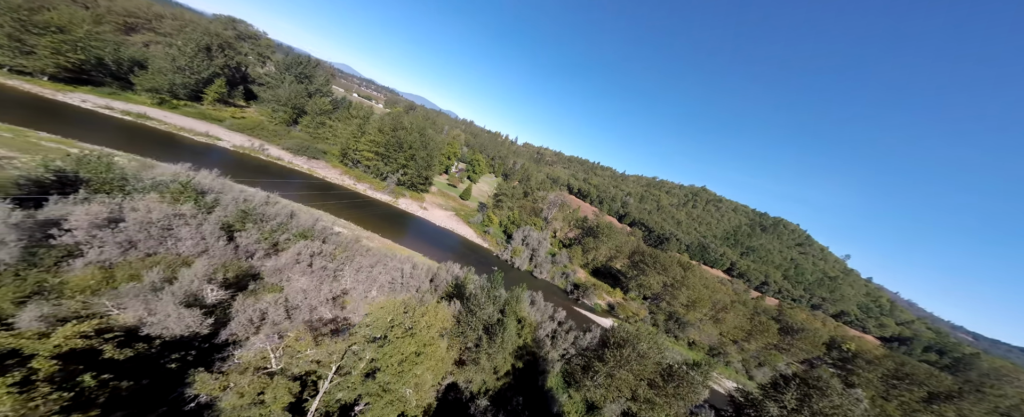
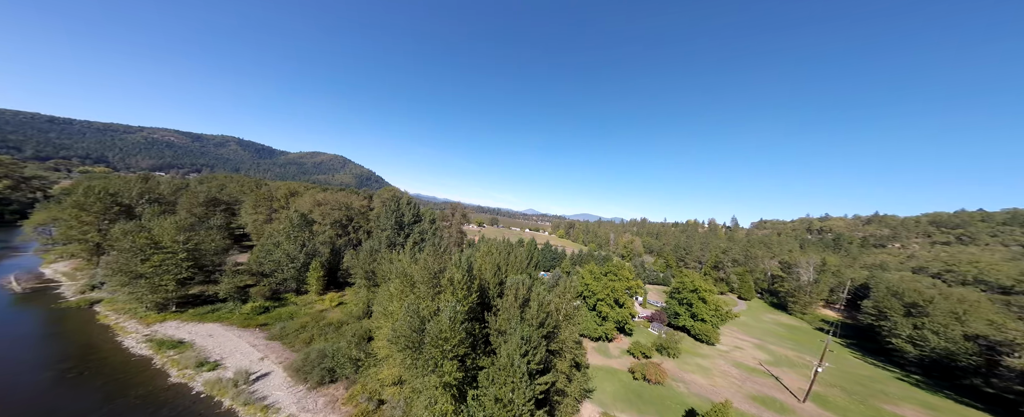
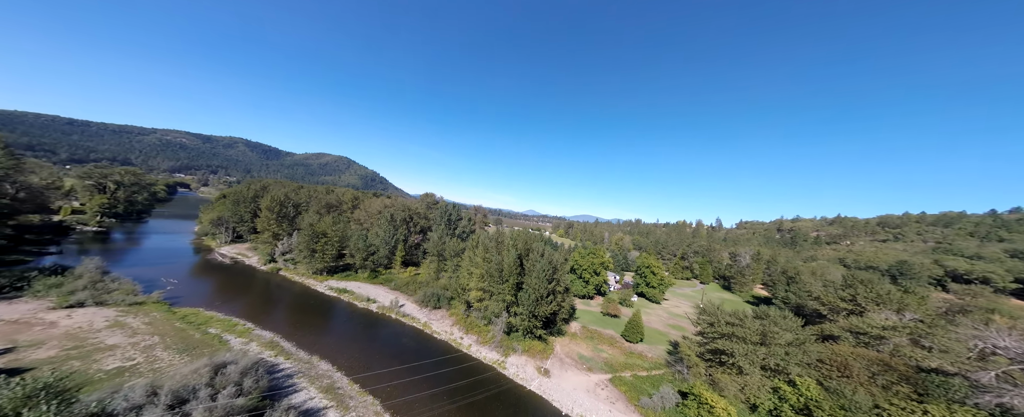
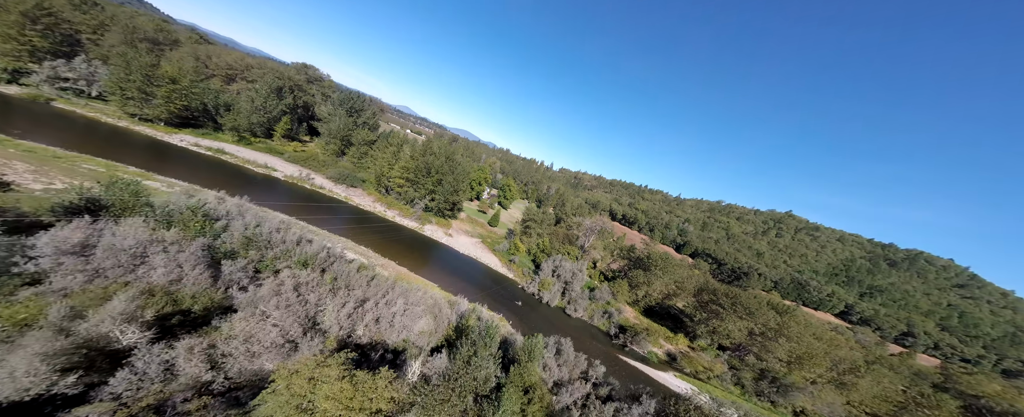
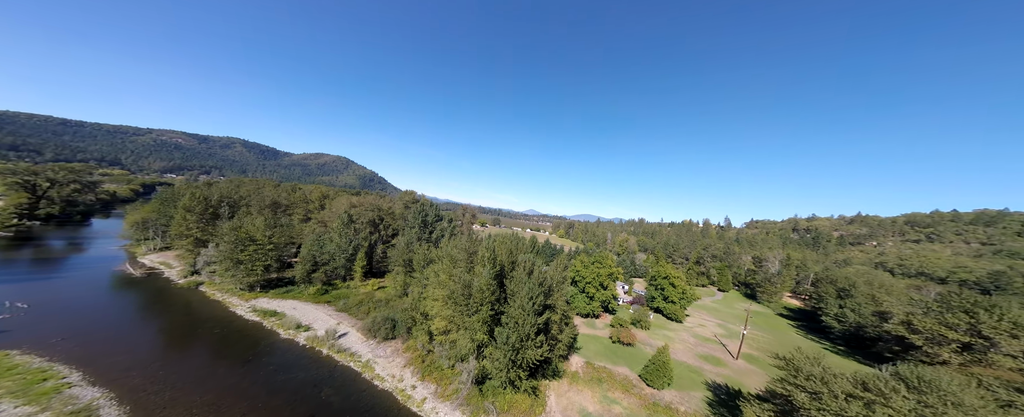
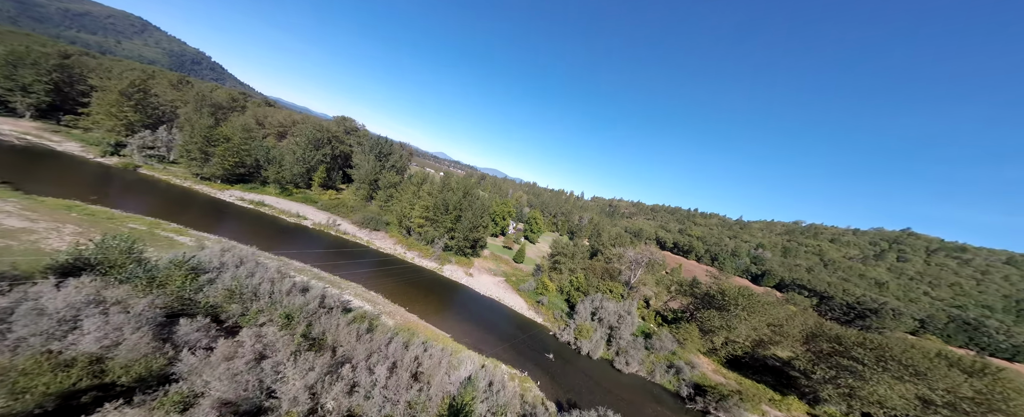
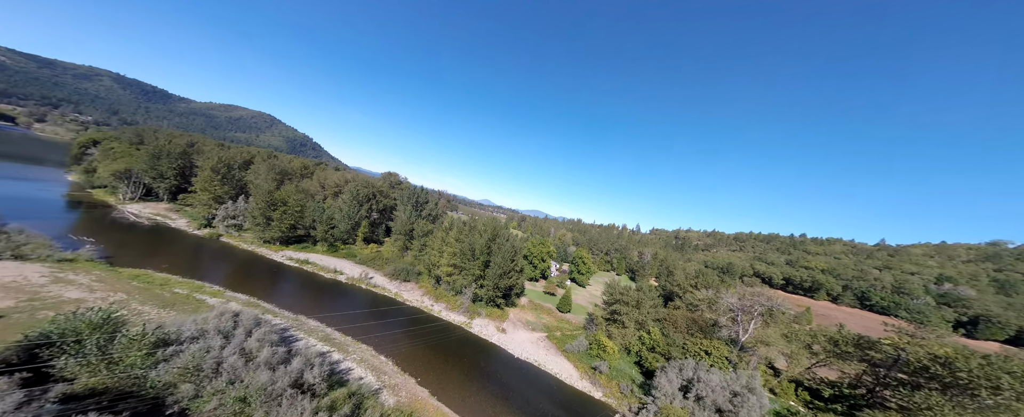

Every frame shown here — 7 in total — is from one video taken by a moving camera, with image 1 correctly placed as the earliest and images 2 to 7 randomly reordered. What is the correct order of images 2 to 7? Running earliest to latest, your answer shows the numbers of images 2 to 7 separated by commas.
4, 6, 7, 3, 5, 2
